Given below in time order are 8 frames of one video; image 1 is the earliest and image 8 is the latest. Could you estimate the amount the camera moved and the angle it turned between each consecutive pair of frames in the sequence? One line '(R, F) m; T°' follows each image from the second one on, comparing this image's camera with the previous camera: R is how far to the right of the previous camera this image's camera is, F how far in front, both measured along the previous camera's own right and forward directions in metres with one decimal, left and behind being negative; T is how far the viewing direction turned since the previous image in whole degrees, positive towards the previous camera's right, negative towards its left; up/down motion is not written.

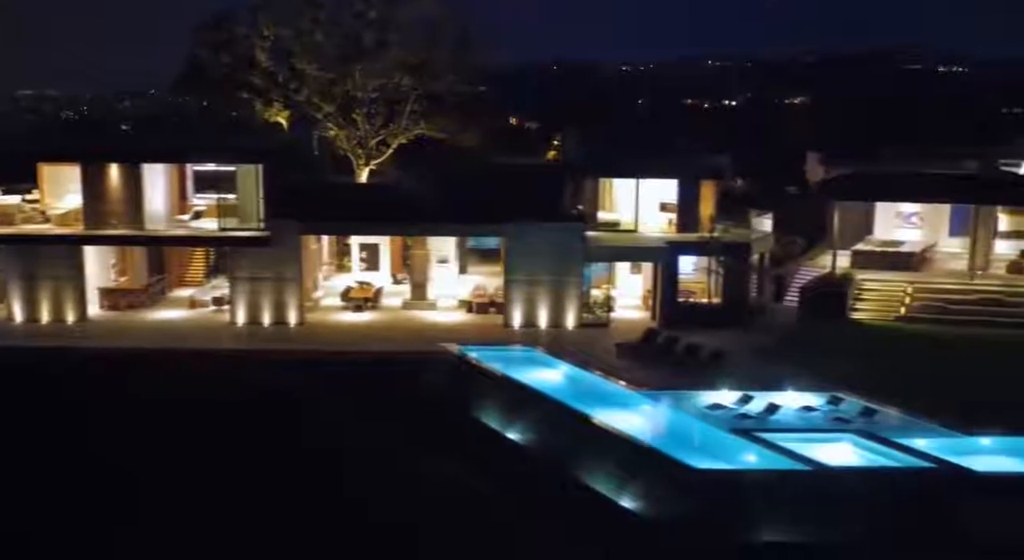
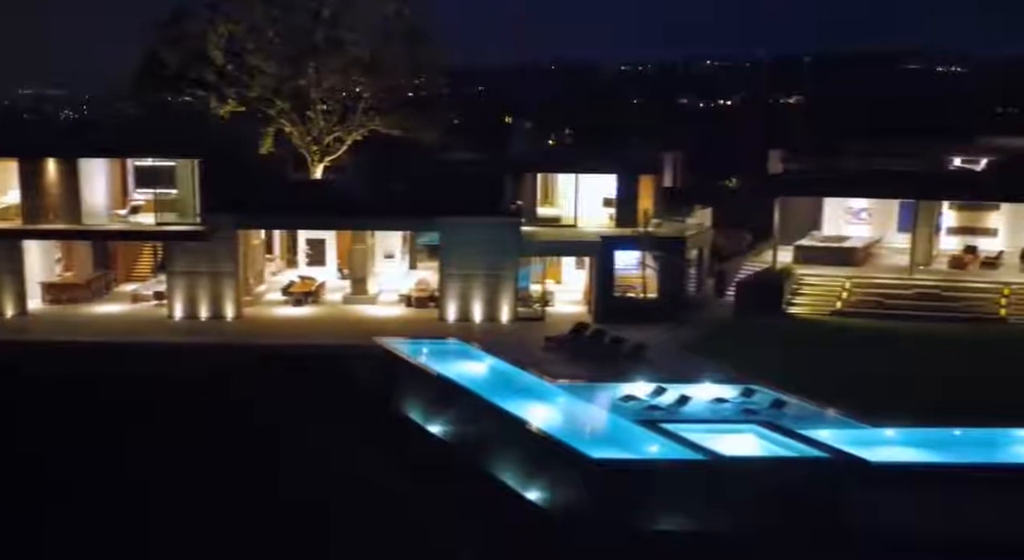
(+1.2, -0.1) m; 0°
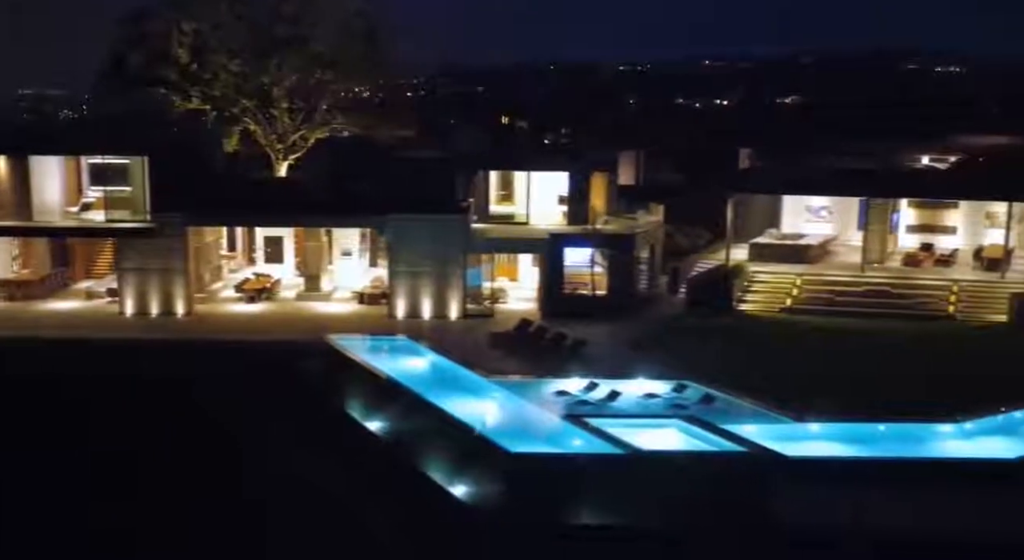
(+0.9, -0.1) m; 0°
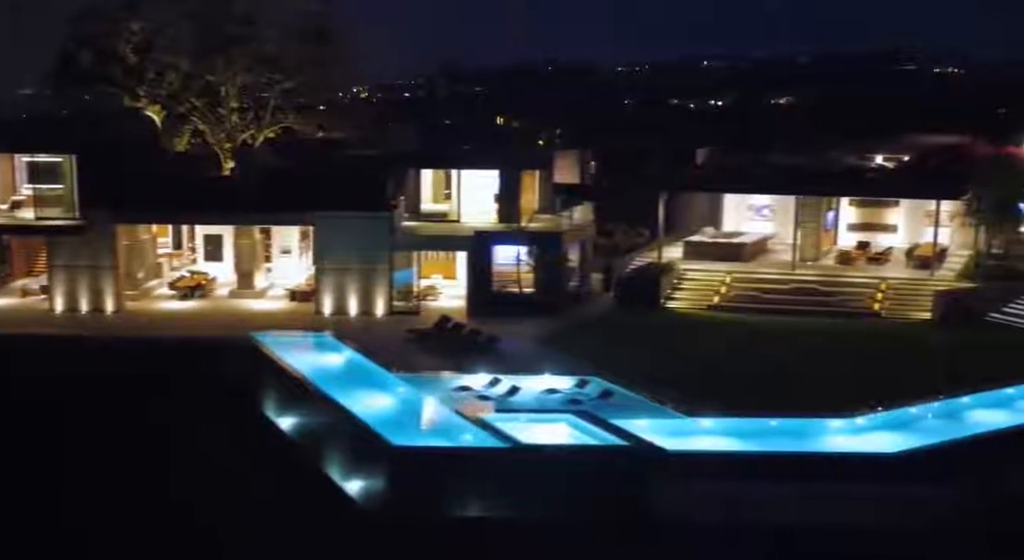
(+1.3, -0.1) m; 0°
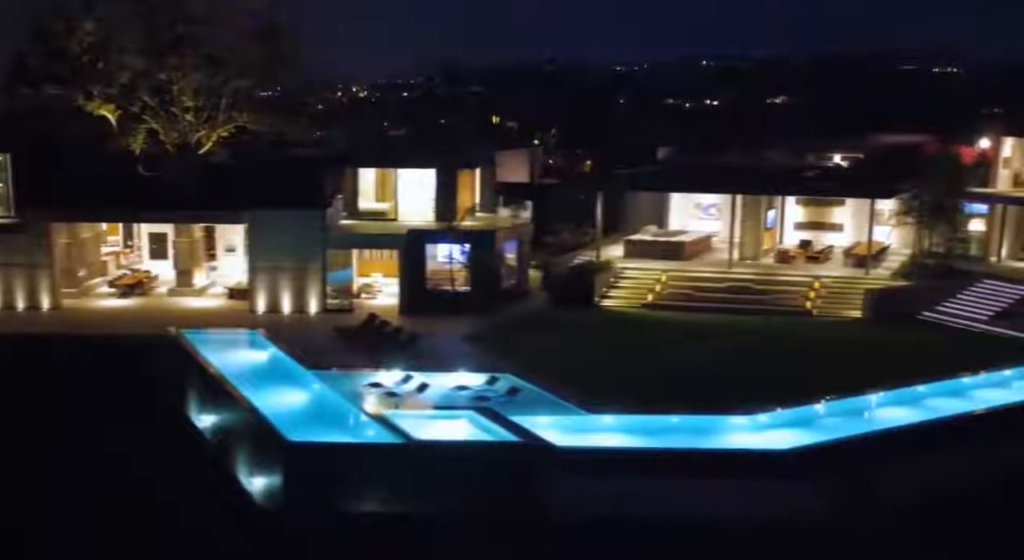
(+1.2, -0.1) m; 0°
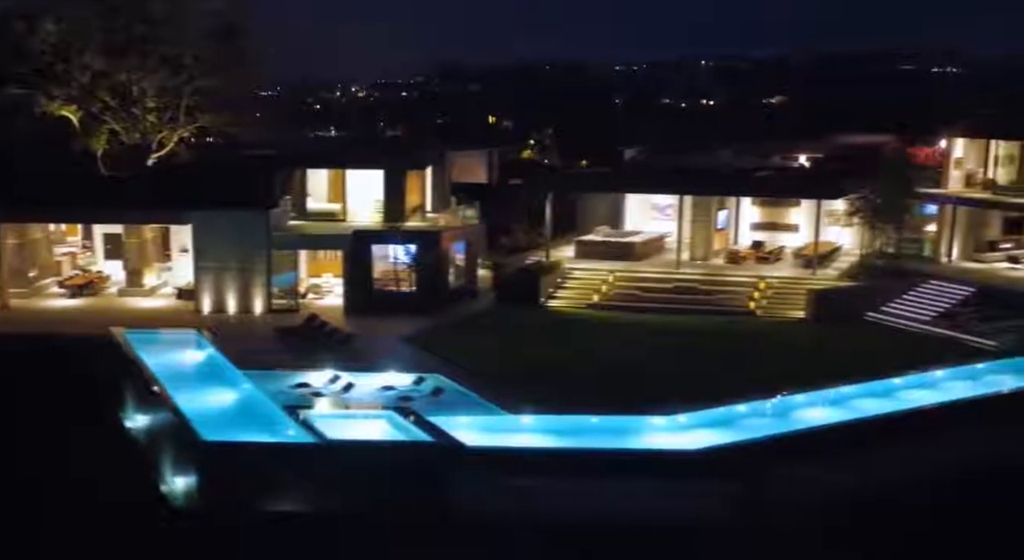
(+1.0, -0.1) m; 0°
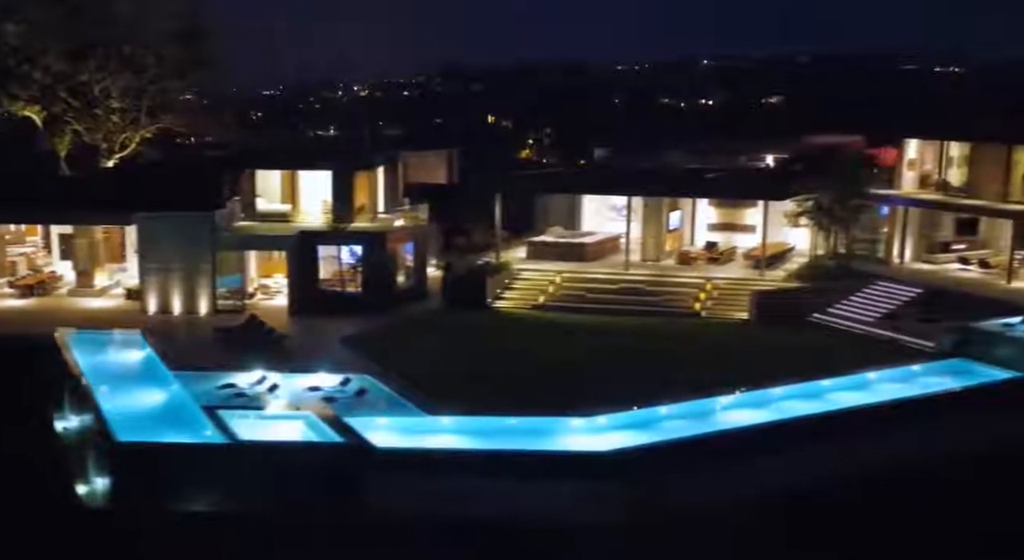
(+1.1, 0.0) m; 0°
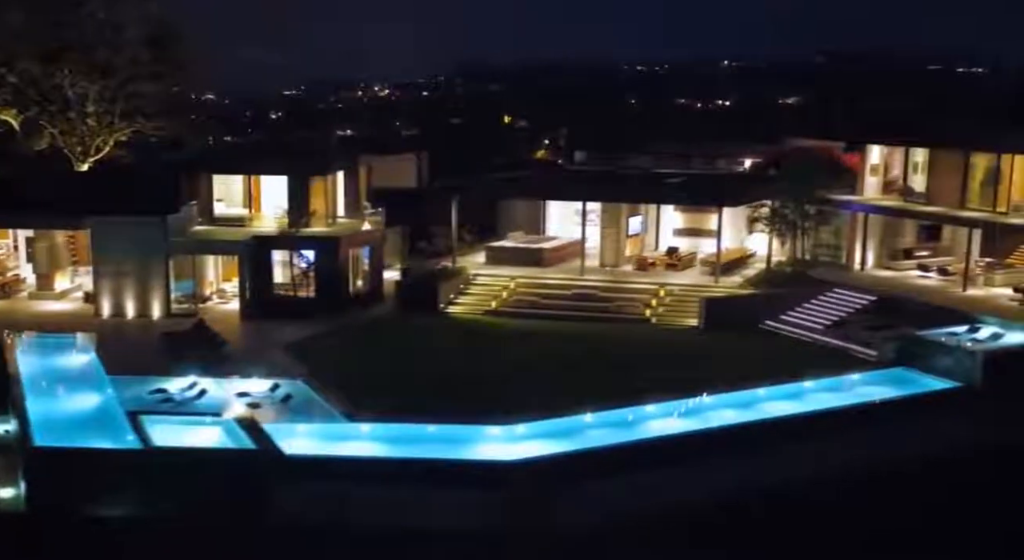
(+1.3, 0.0) m; -1°
